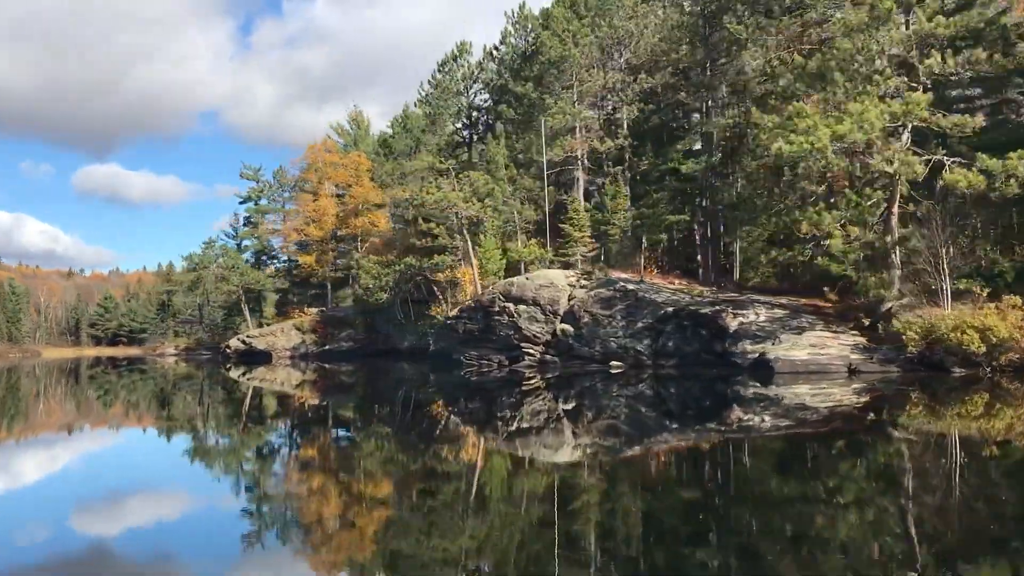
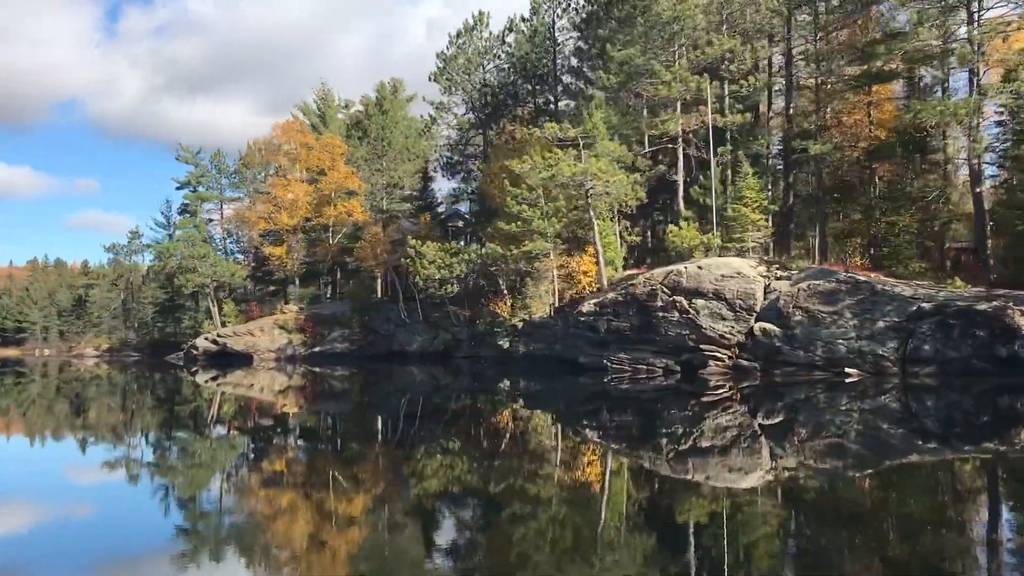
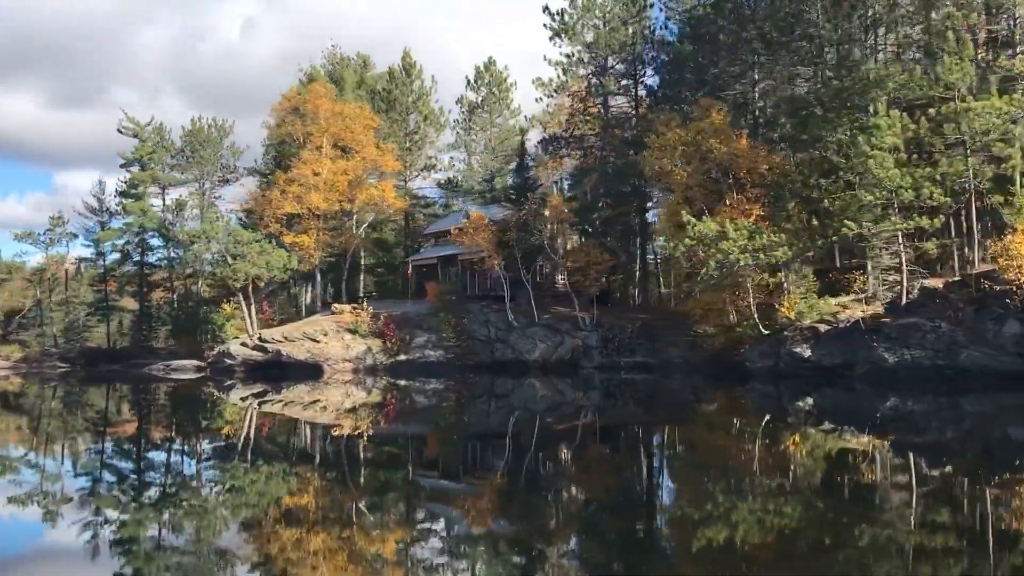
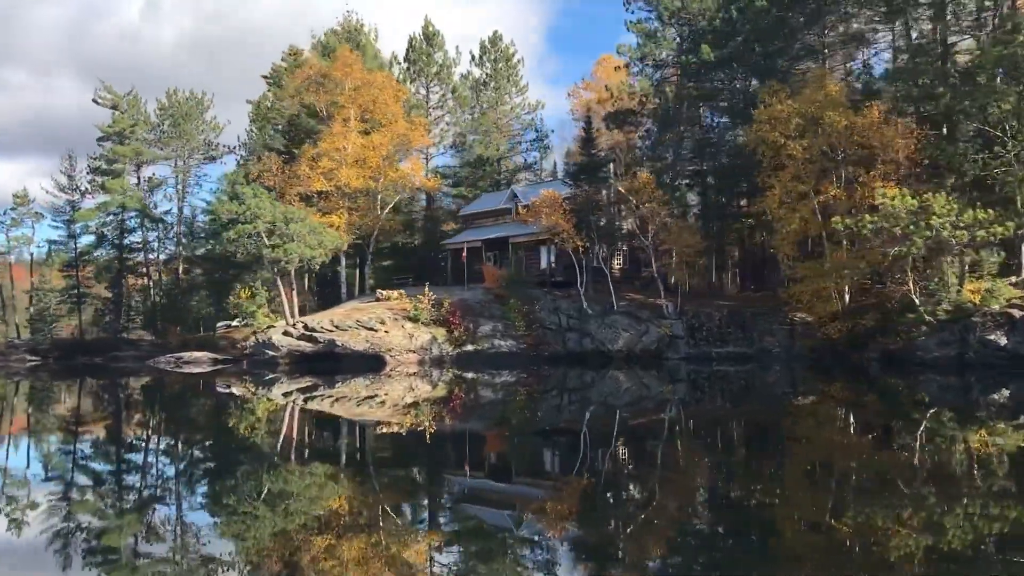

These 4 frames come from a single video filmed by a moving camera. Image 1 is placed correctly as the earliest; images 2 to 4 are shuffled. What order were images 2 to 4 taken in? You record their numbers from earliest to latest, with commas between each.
2, 3, 4
